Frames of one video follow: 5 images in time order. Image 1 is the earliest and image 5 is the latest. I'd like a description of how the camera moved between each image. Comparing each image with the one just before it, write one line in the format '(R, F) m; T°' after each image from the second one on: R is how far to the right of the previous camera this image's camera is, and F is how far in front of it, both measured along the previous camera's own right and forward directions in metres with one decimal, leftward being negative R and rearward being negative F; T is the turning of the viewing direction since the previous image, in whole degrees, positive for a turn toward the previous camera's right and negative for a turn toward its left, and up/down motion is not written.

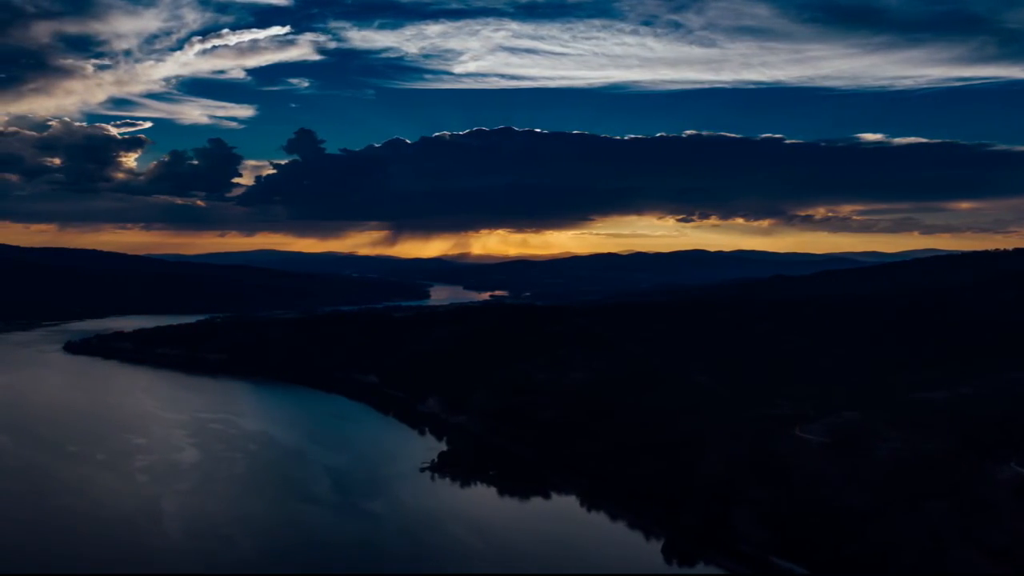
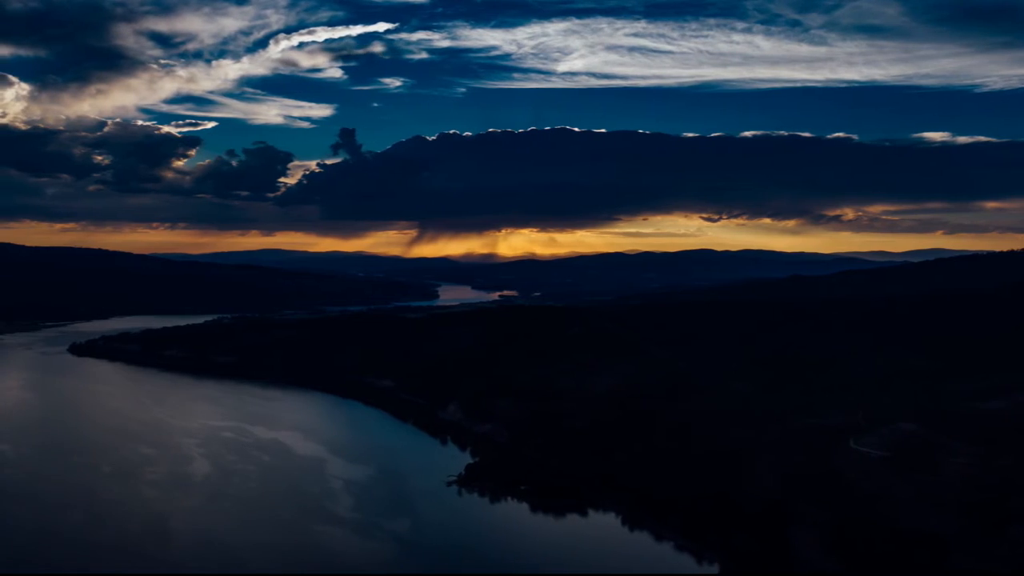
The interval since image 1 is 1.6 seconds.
(0.0, +2.5) m; -2°
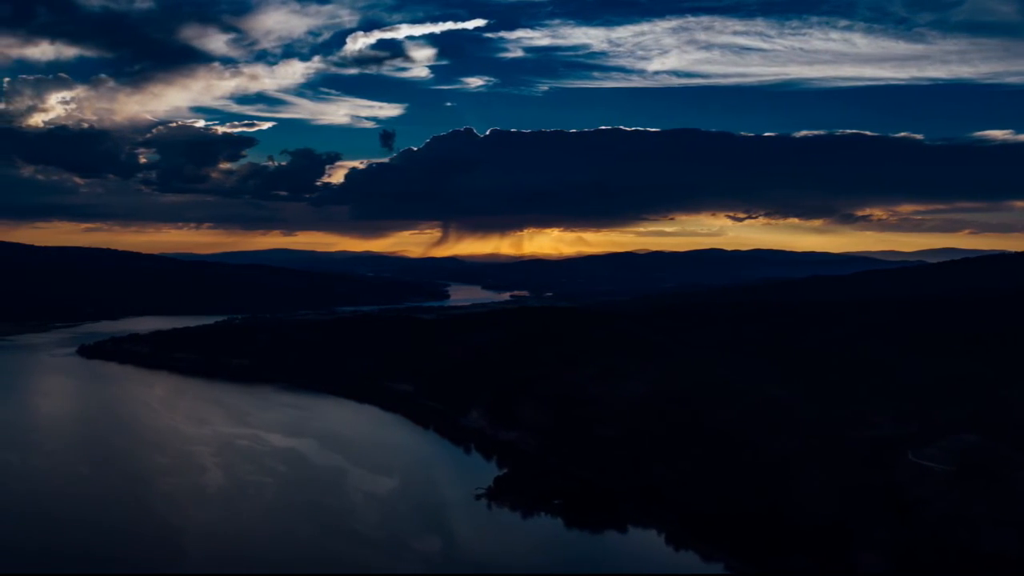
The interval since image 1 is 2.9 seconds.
(-0.3, +2.1) m; -2°
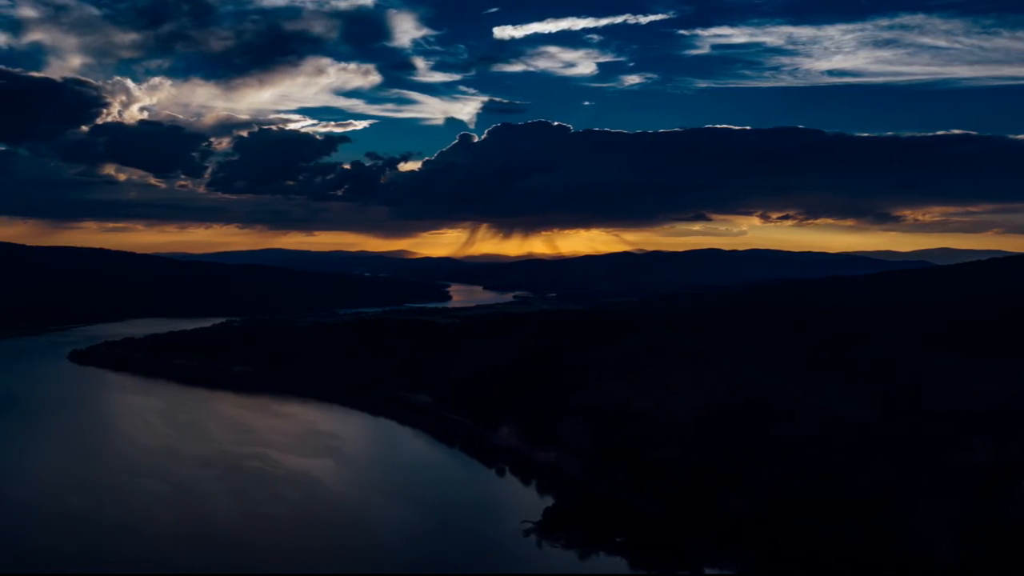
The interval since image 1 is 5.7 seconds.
(-0.7, +4.0) m; -2°
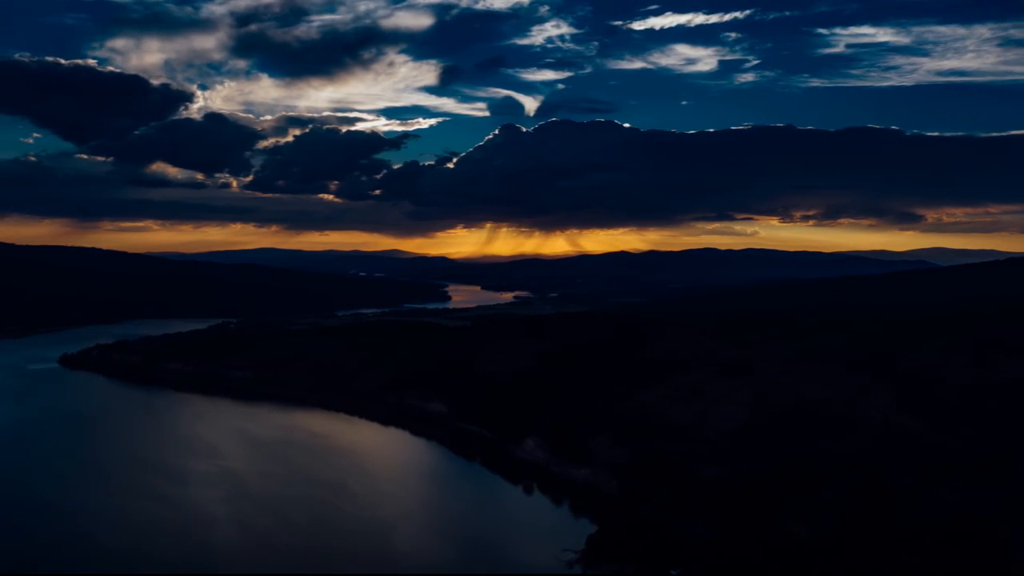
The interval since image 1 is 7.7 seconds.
(0.0, +2.0) m; -1°
